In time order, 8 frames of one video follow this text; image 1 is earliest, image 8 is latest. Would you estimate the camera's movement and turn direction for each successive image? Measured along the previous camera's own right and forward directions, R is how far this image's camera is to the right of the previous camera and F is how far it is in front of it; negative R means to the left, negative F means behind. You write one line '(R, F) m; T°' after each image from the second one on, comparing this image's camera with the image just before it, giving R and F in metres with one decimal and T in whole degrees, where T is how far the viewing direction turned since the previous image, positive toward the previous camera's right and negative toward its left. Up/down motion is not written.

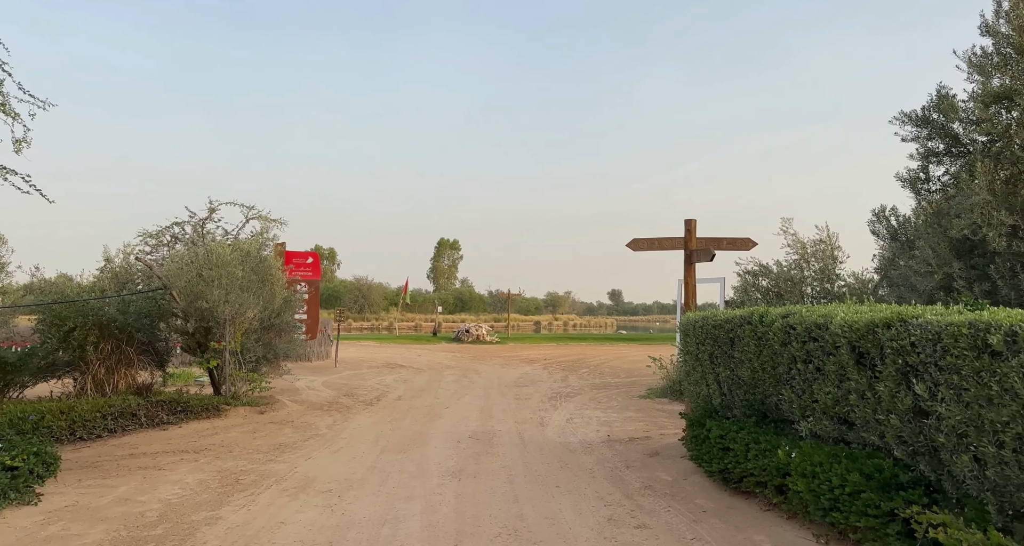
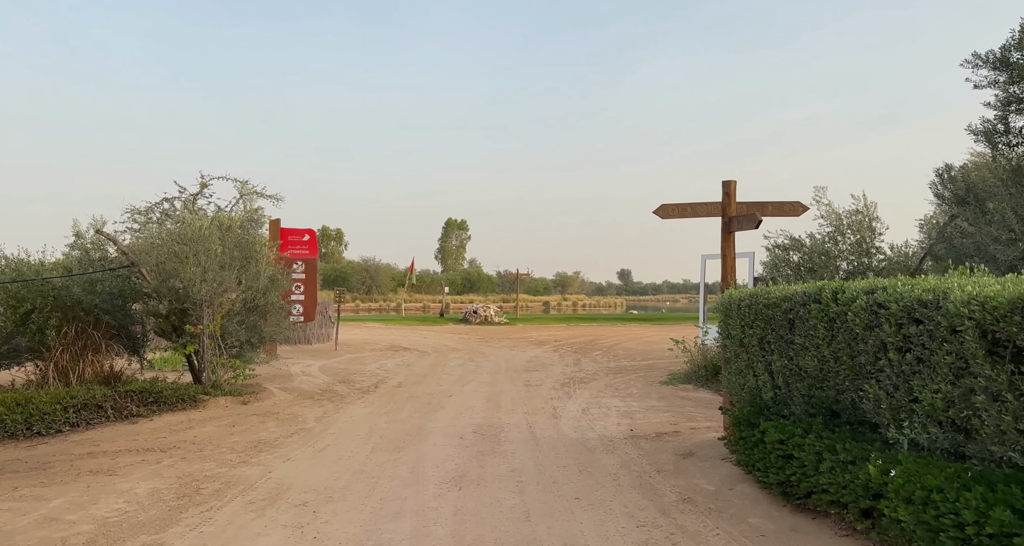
(0.0, +1.3) m; -1°
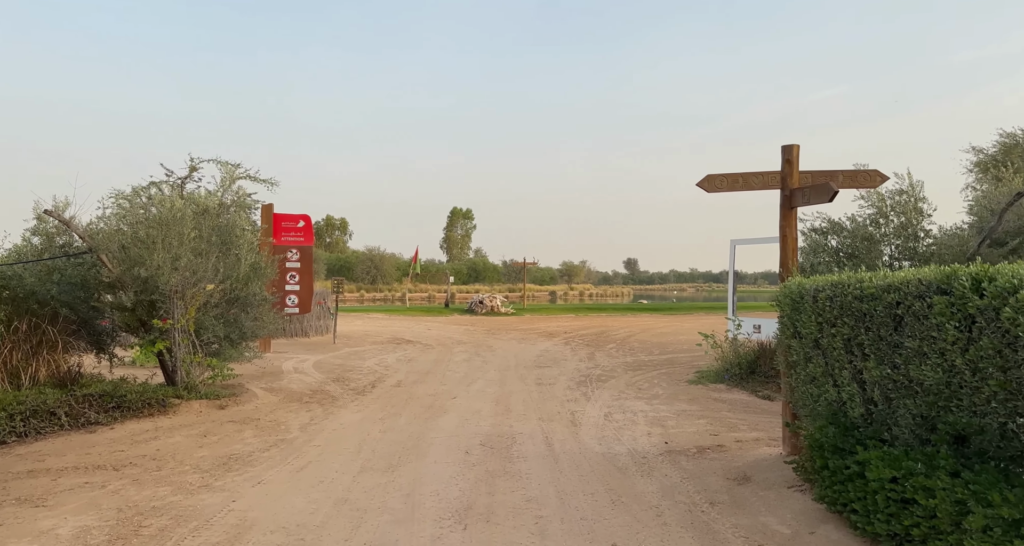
(-0.1, +1.4) m; 0°
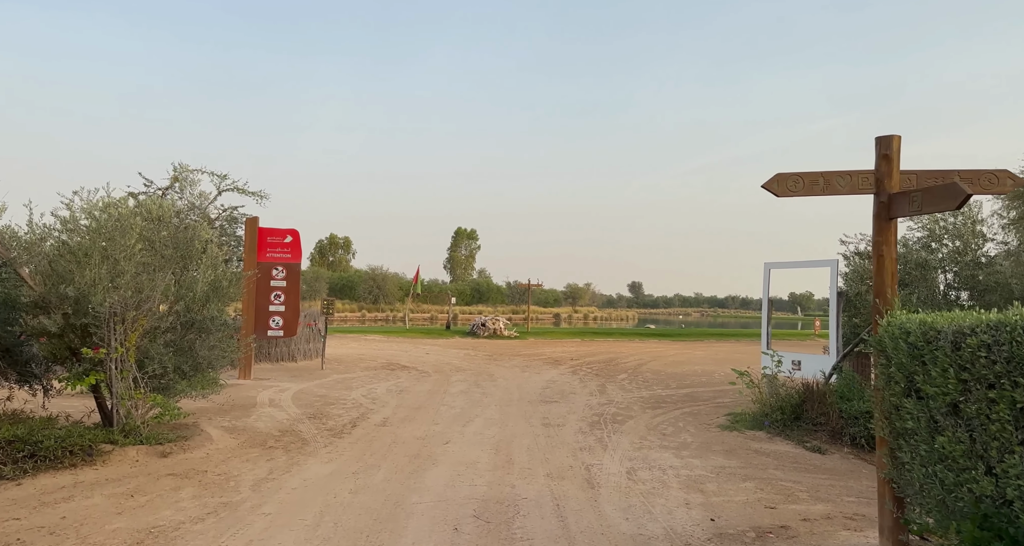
(0.0, +1.7) m; 0°
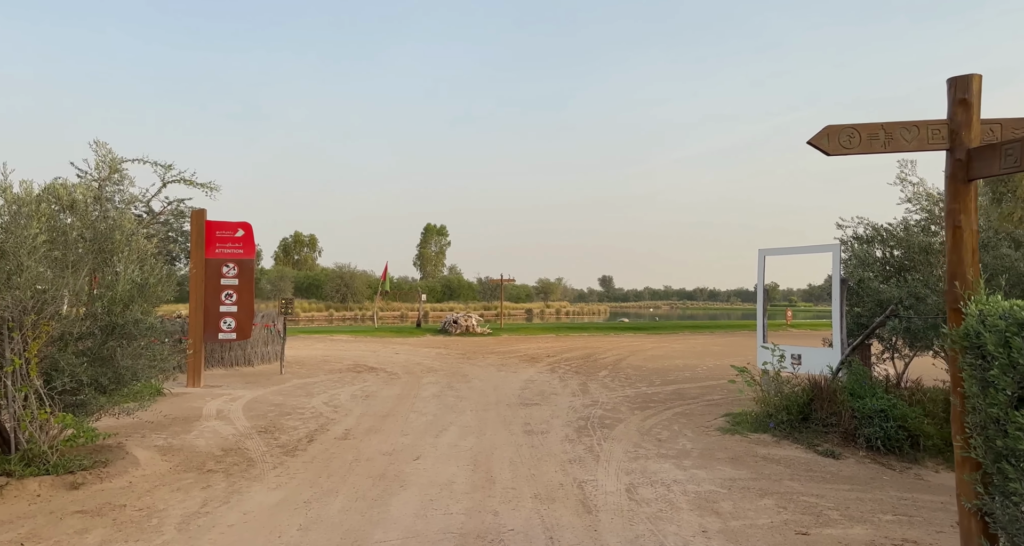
(0.0, +1.2) m; +2°
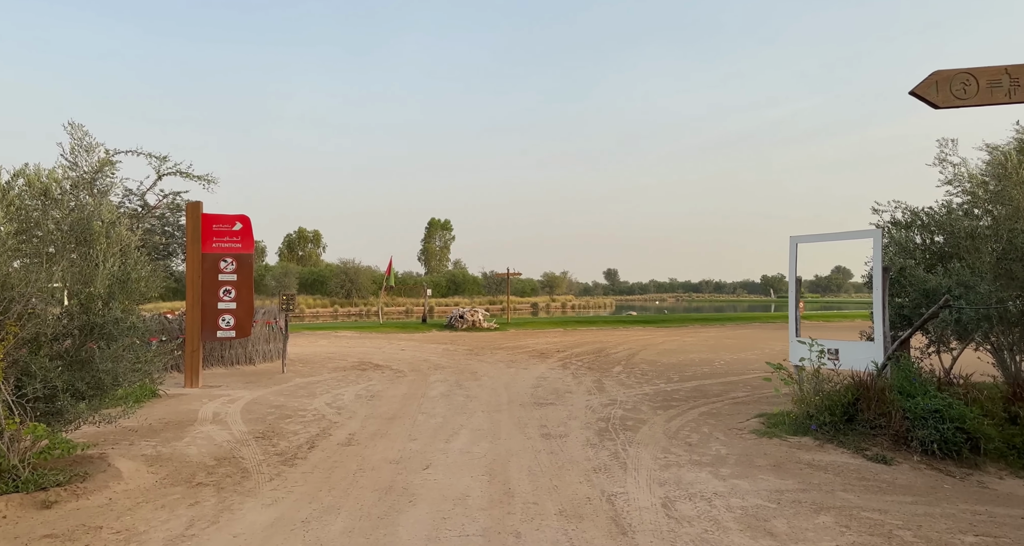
(-0.1, +0.8) m; 0°
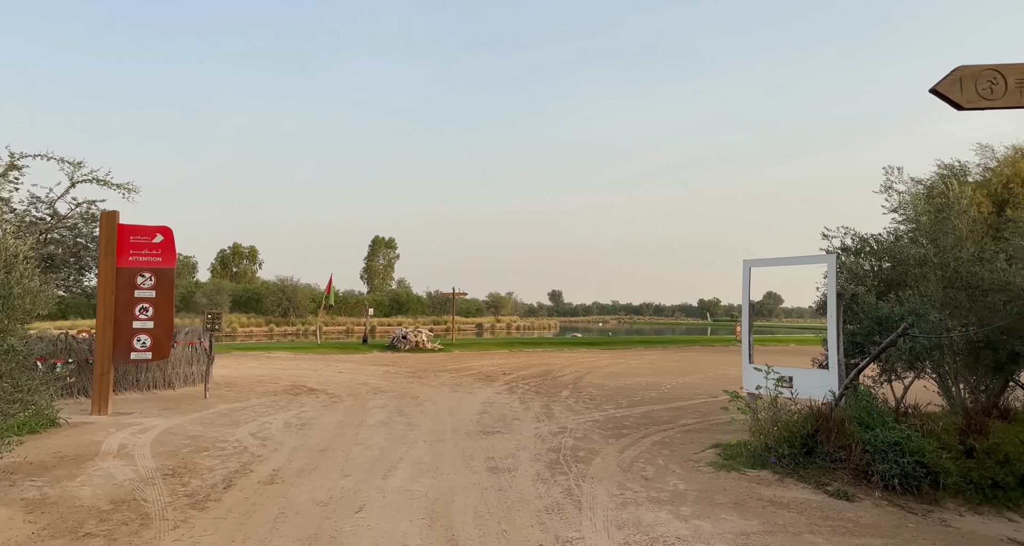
(0.0, +0.8) m; +4°
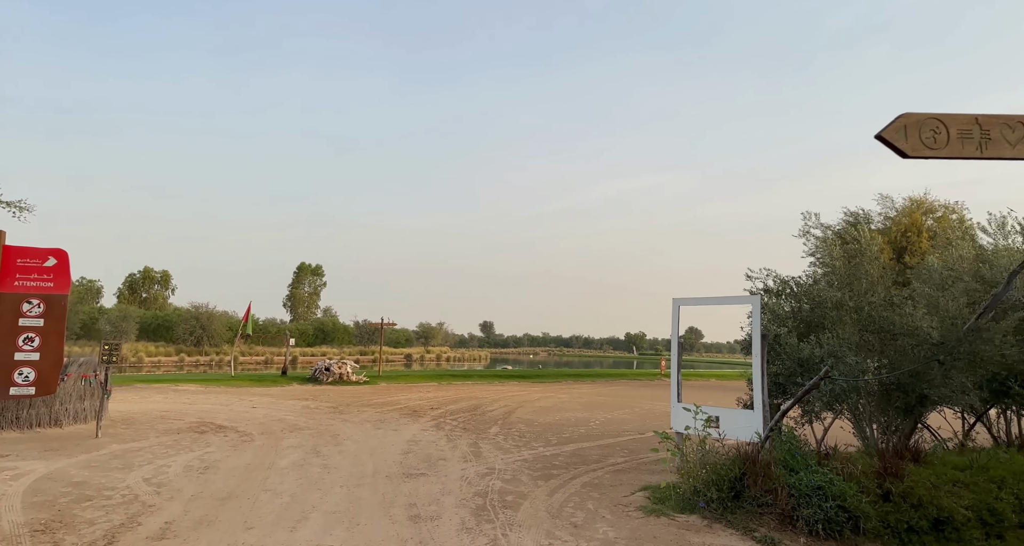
(0.0, +0.6) m; +5°
